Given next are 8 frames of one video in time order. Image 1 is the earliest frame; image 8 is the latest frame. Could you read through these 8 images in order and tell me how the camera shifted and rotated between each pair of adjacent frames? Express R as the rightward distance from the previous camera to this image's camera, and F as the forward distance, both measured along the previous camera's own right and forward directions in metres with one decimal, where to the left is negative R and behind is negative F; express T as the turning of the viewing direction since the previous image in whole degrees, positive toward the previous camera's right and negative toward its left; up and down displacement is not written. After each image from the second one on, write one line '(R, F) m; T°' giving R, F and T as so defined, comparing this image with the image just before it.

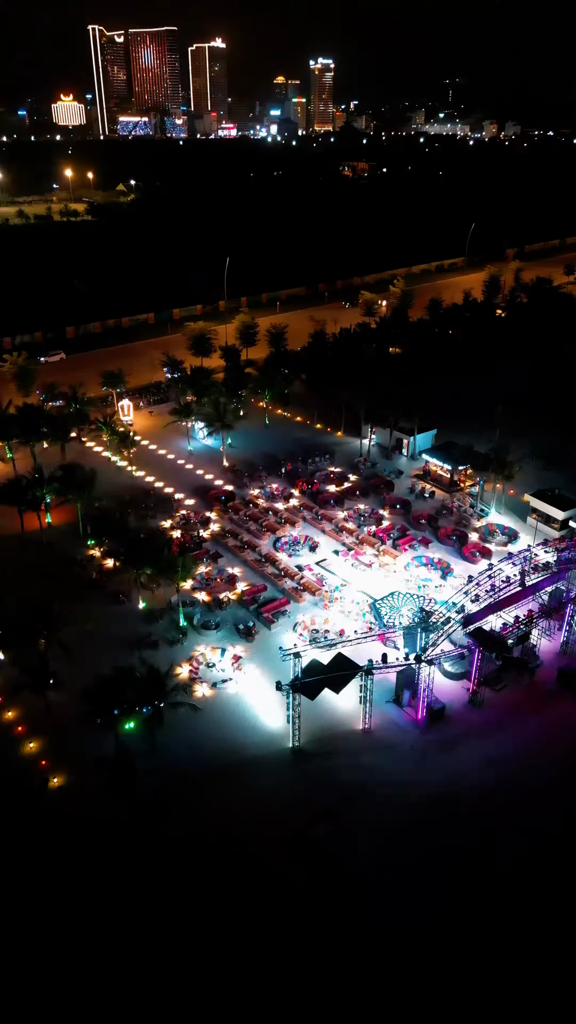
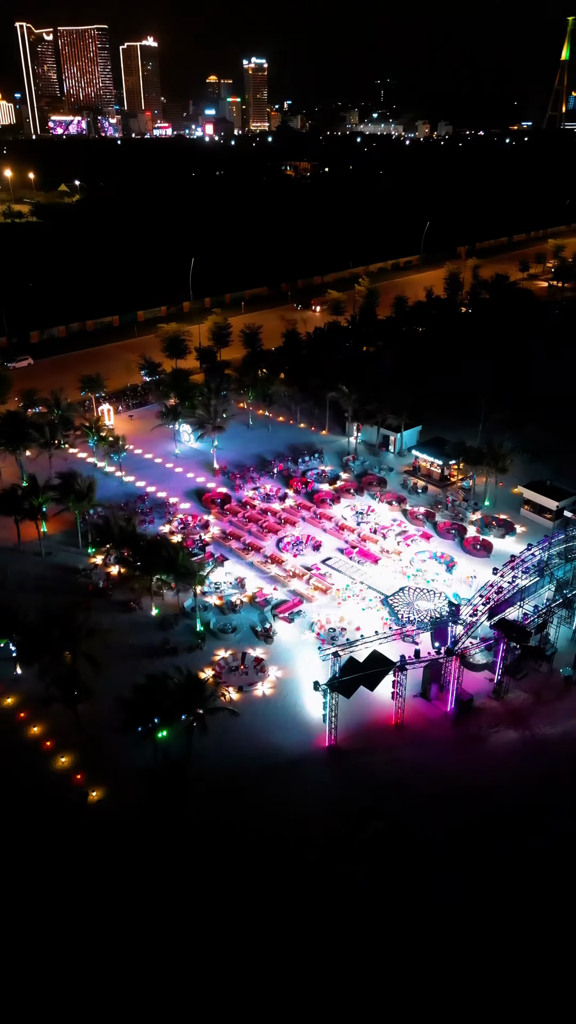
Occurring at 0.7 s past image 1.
(-2.9, +0.1) m; +4°
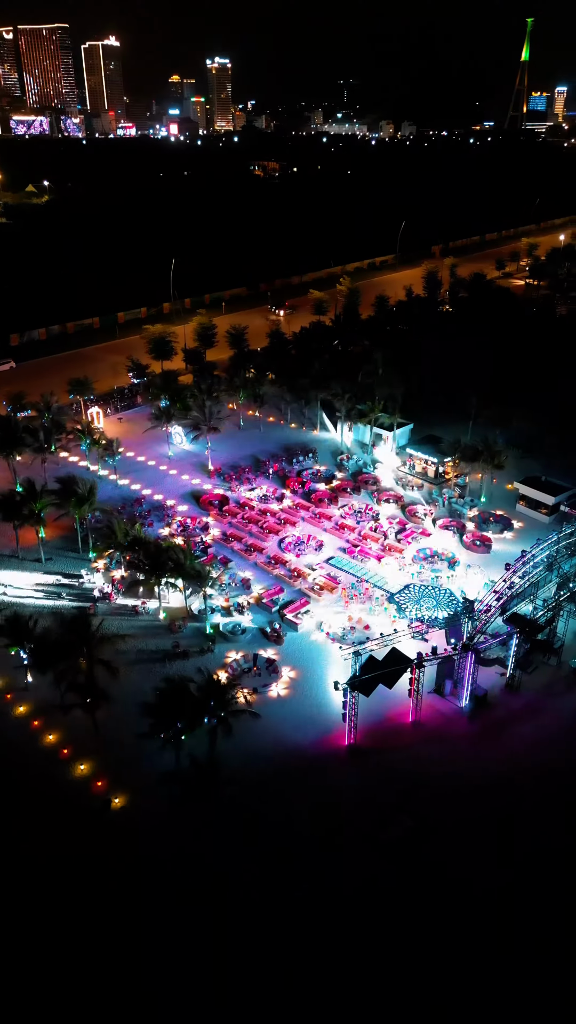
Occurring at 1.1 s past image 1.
(-1.6, 0.0) m; +2°
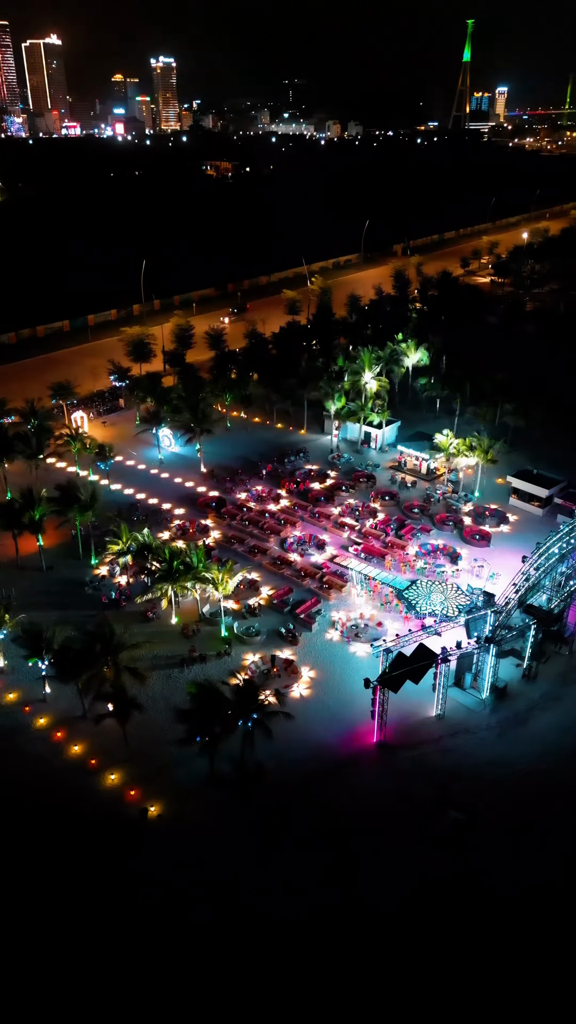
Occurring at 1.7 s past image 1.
(-2.3, +0.1) m; +3°
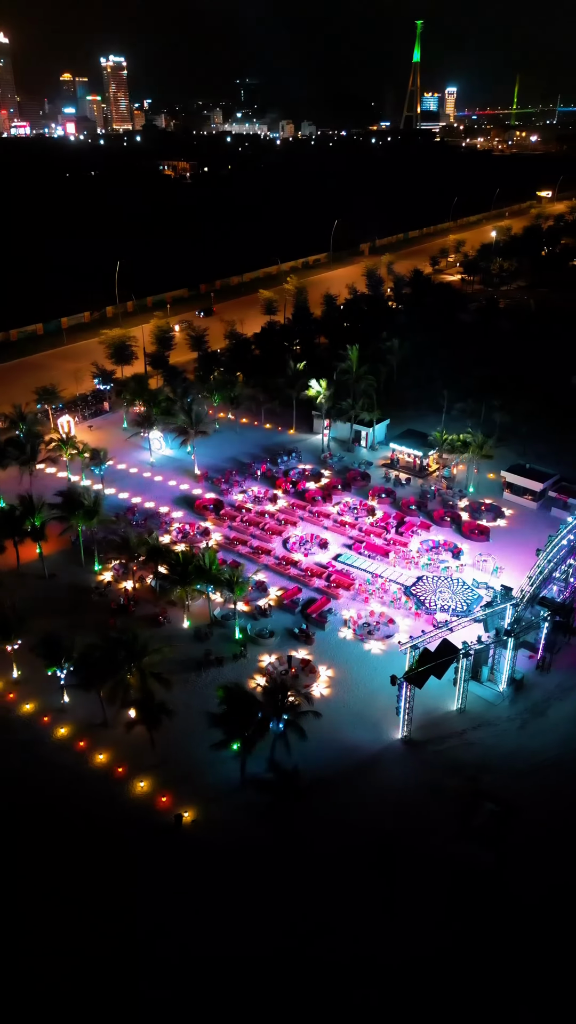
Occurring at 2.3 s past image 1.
(-2.1, +0.1) m; +3°
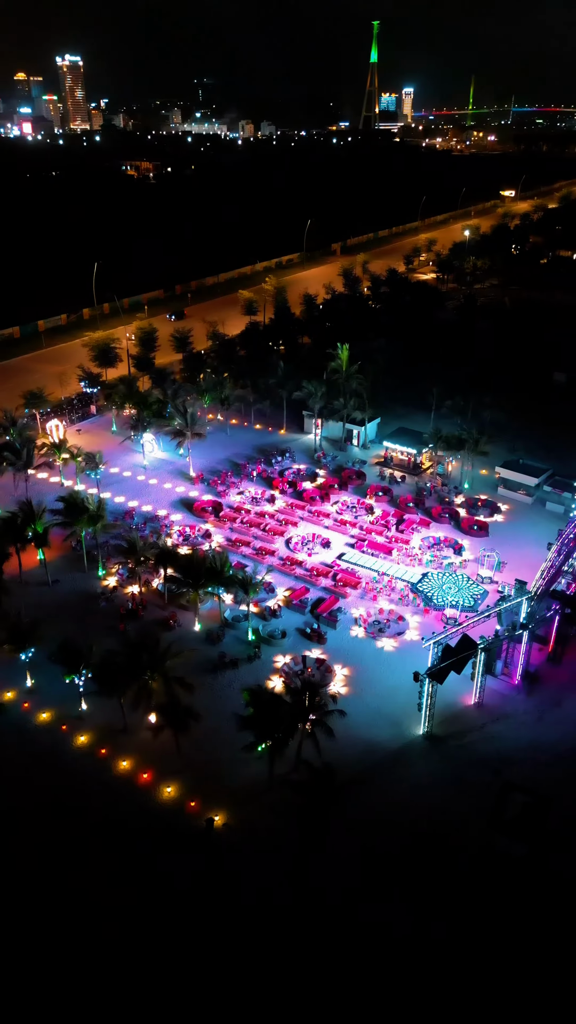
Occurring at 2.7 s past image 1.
(-1.8, 0.0) m; +2°
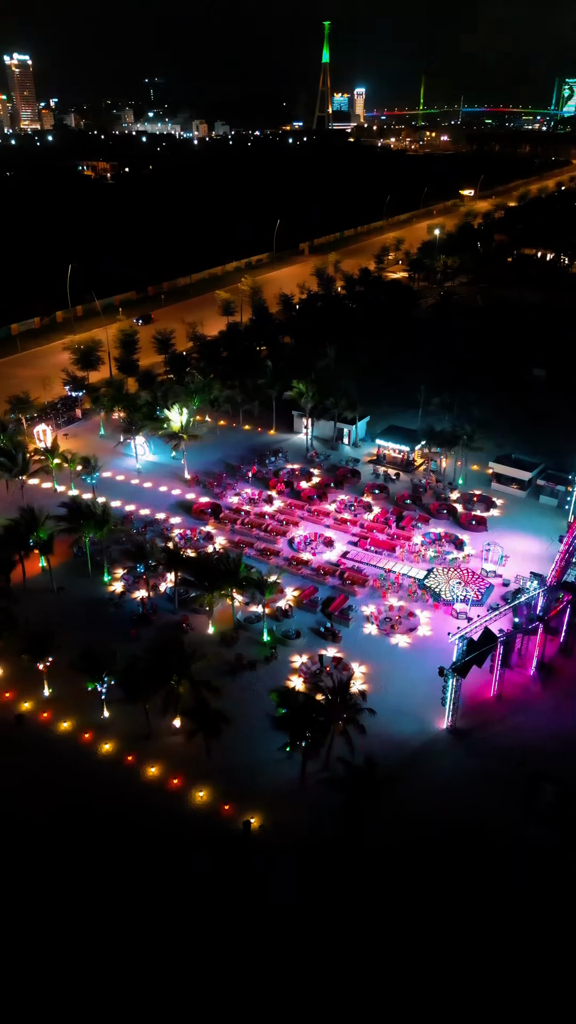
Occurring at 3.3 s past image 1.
(-2.1, 0.0) m; +3°
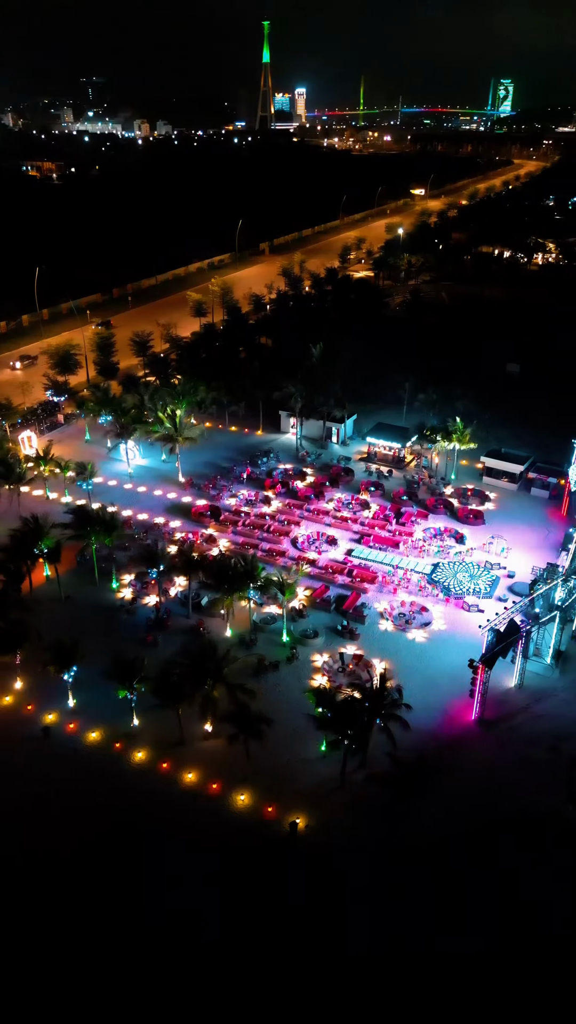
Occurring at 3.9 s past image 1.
(-2.6, +0.1) m; +3°
